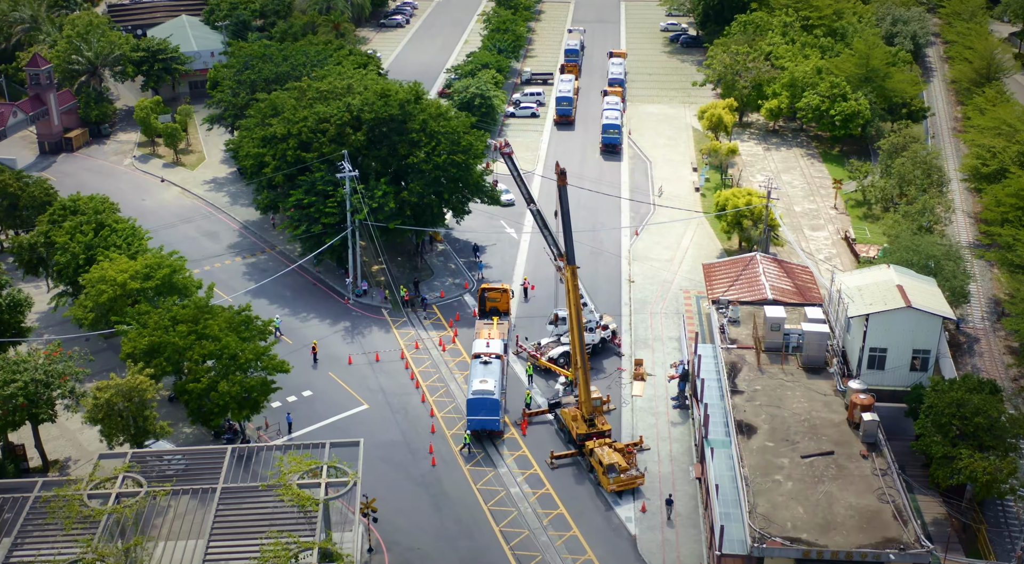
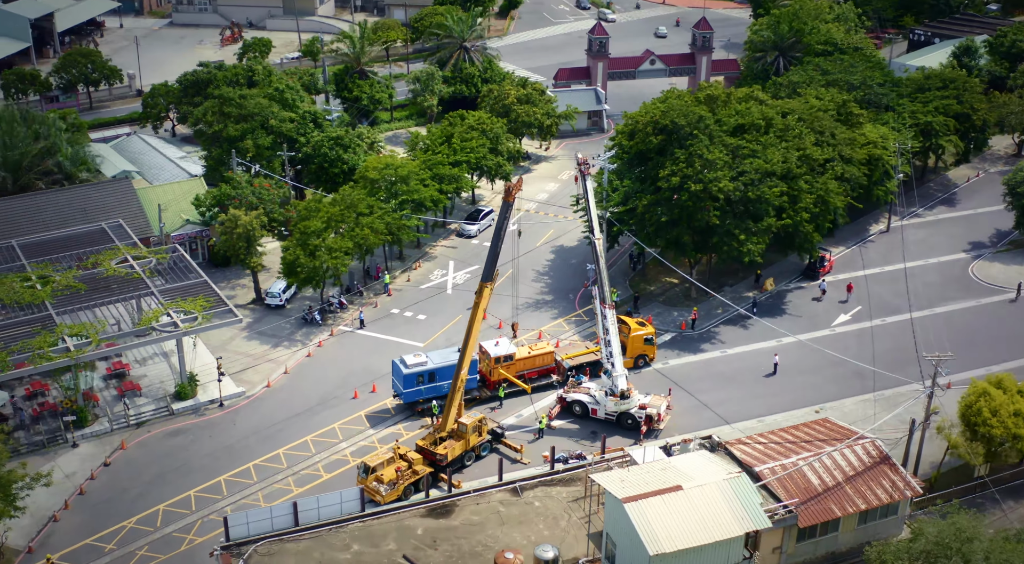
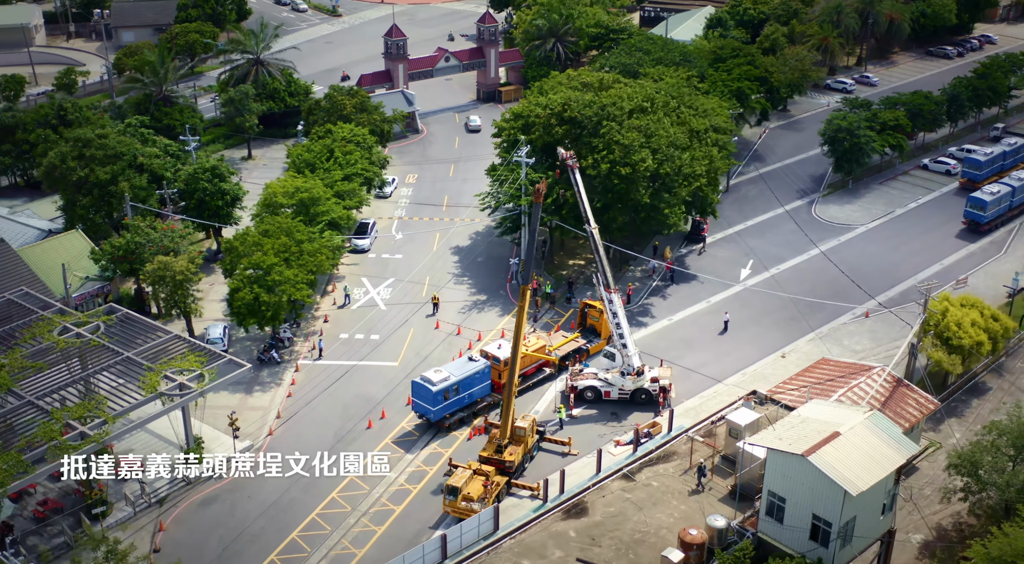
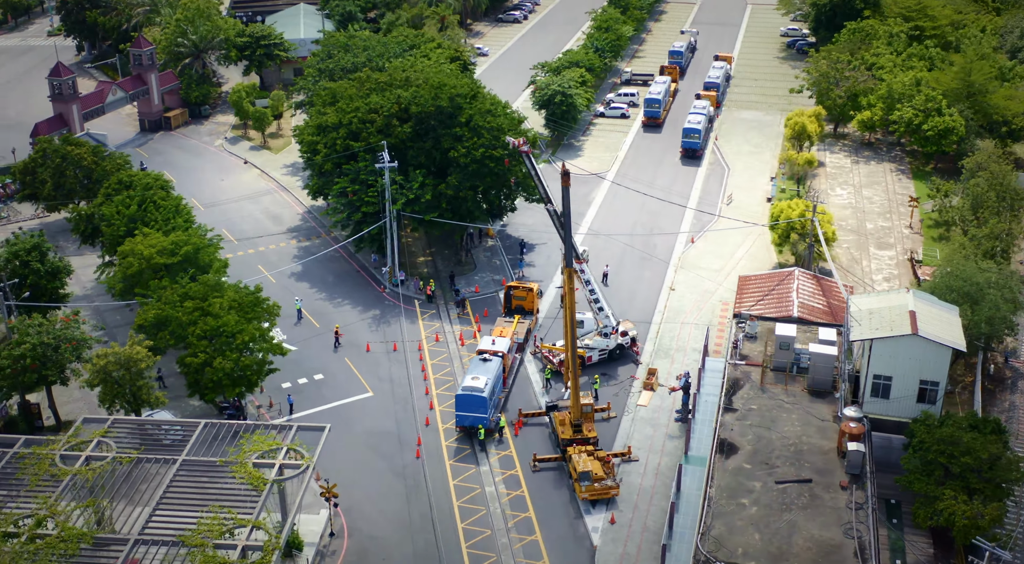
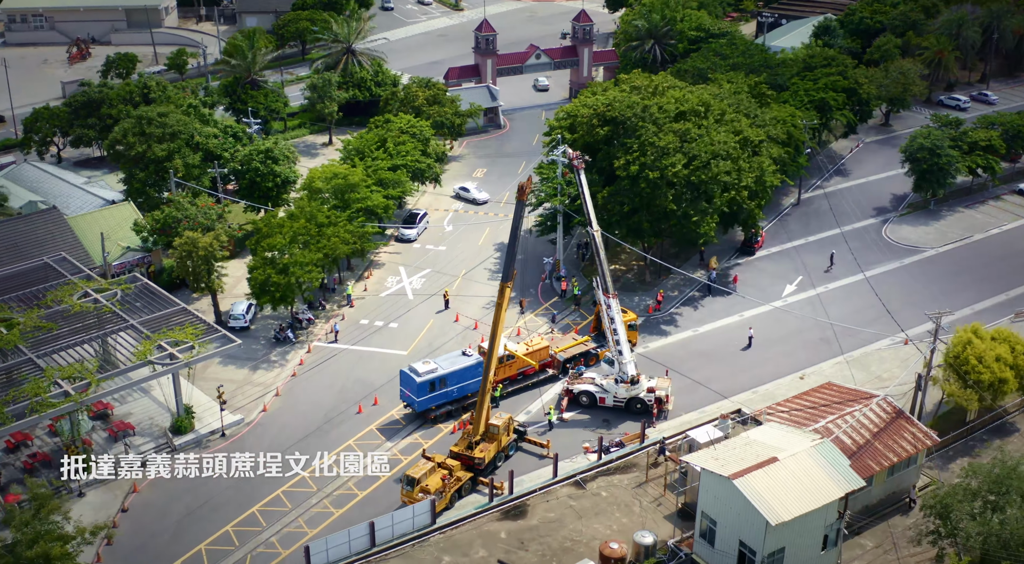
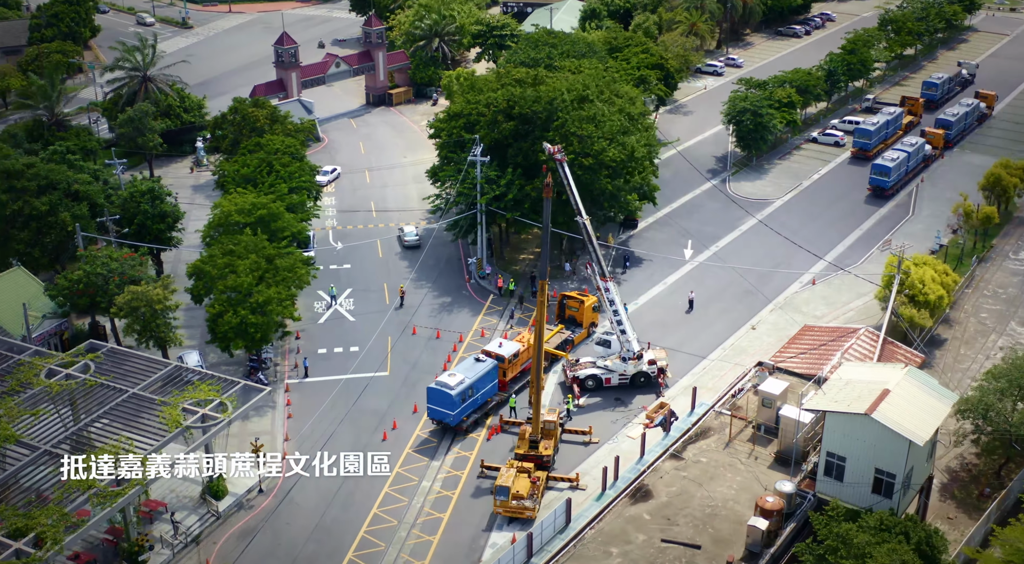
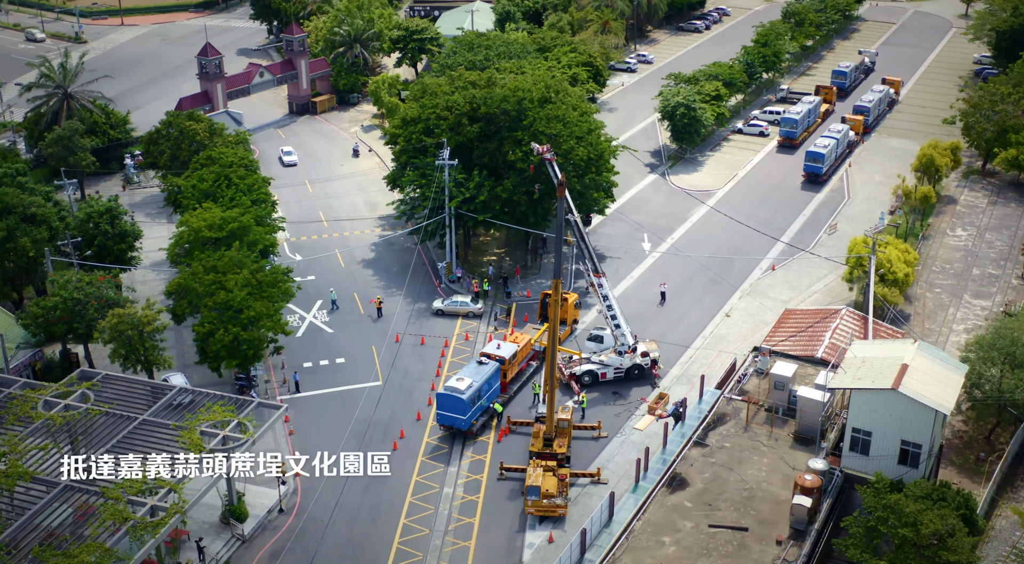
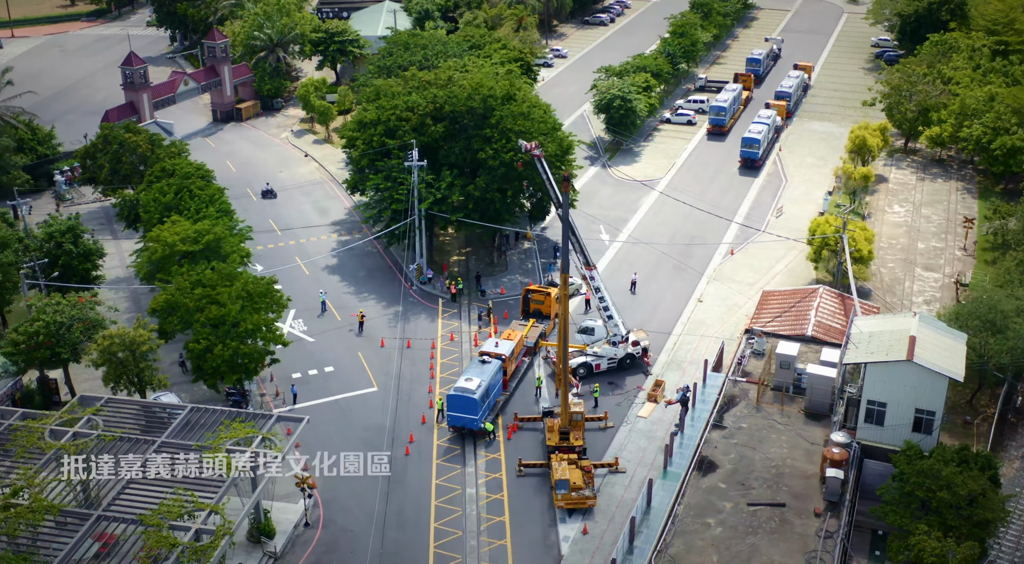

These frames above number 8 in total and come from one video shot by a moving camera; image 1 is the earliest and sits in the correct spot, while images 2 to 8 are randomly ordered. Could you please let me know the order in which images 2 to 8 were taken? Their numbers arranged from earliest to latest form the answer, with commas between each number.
4, 8, 7, 6, 3, 5, 2
